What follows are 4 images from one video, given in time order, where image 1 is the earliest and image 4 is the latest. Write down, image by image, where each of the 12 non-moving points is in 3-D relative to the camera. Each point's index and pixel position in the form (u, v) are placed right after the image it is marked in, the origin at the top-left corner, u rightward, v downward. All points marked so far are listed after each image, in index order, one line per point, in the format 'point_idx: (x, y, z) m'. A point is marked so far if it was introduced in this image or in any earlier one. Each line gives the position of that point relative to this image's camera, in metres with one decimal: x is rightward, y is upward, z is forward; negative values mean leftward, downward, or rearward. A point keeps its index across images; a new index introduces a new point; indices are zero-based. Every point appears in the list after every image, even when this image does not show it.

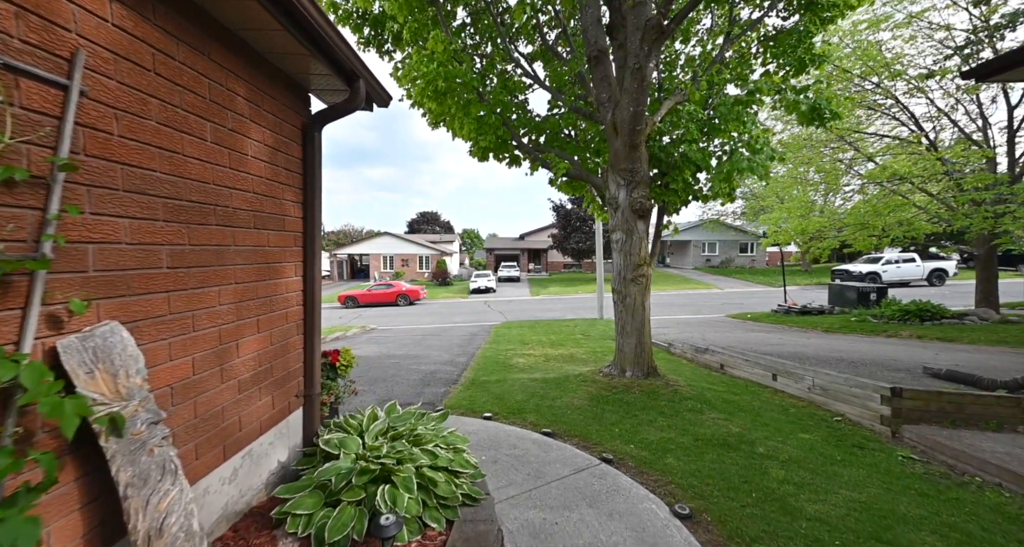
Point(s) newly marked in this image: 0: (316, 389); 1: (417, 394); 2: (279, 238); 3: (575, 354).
0: (-1.5, -0.9, +3.0) m
1: (-1.4, -1.8, +6.2) m
2: (-1.5, +0.2, +2.6) m
3: (+1.3, -1.6, +8.5) m
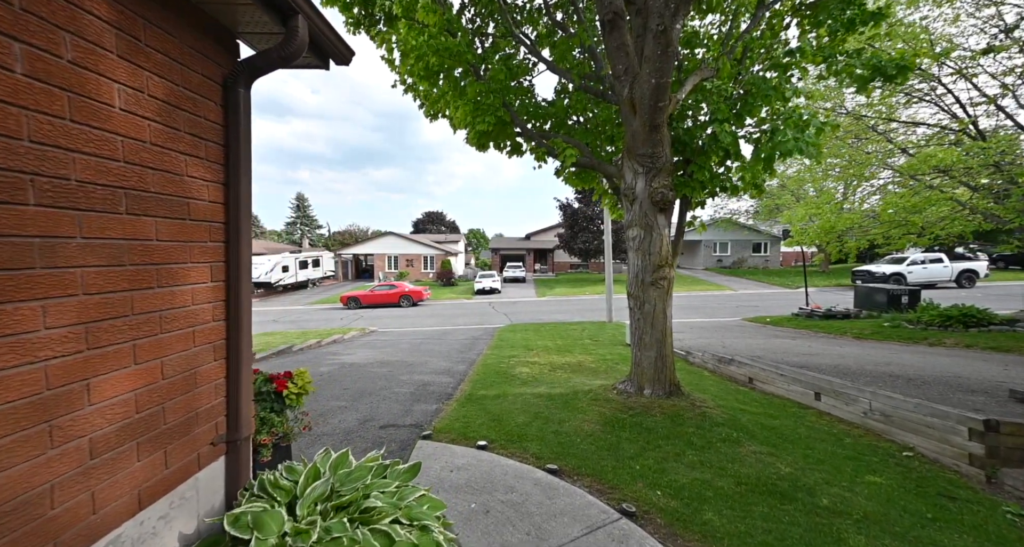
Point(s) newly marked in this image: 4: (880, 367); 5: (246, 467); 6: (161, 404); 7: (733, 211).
0: (-1.5, -0.9, +2.3) m
1: (-1.4, -1.8, +5.5) m
2: (-1.5, +0.2, +1.9) m
3: (+1.3, -1.6, +7.7) m
4: (+4.7, -1.2, +5.4) m
5: (-1.5, -1.1, +2.3) m
6: (-1.5, -0.5, +1.8) m
7: (+9.6, +2.7, +18.3) m
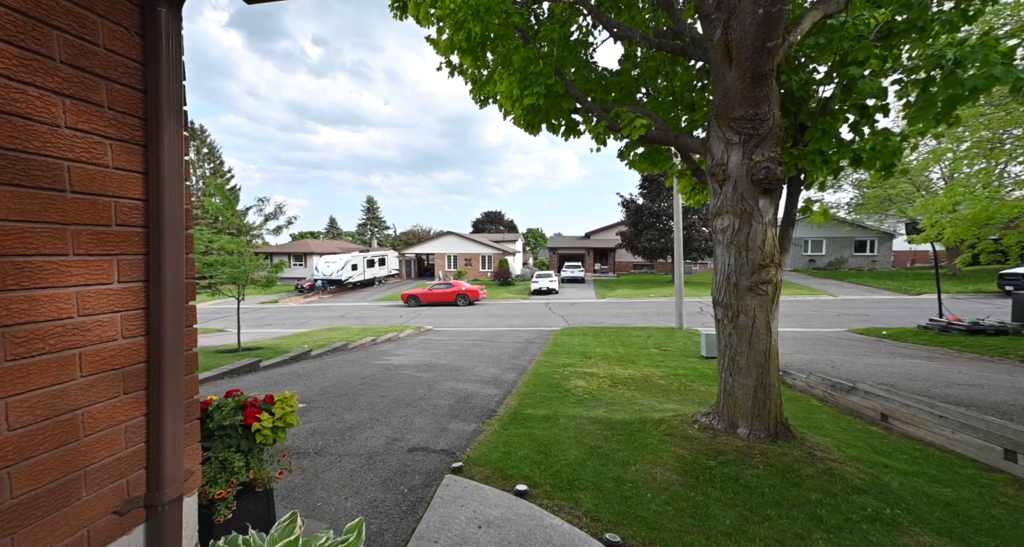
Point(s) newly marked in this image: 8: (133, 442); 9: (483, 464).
0: (-1.3, -0.9, +1.7) m
1: (-0.8, -1.8, +4.8) m
2: (-1.4, +0.2, +1.3) m
3: (+2.2, -1.6, +6.6) m
4: (+5.2, -1.2, +3.8) m
5: (-1.3, -1.0, +1.6) m
6: (-1.4, -0.5, +1.1) m
7: (+11.9, +2.6, +15.9) m
8: (-1.5, -0.6, +1.6) m
9: (-0.3, -1.7, +3.8) m
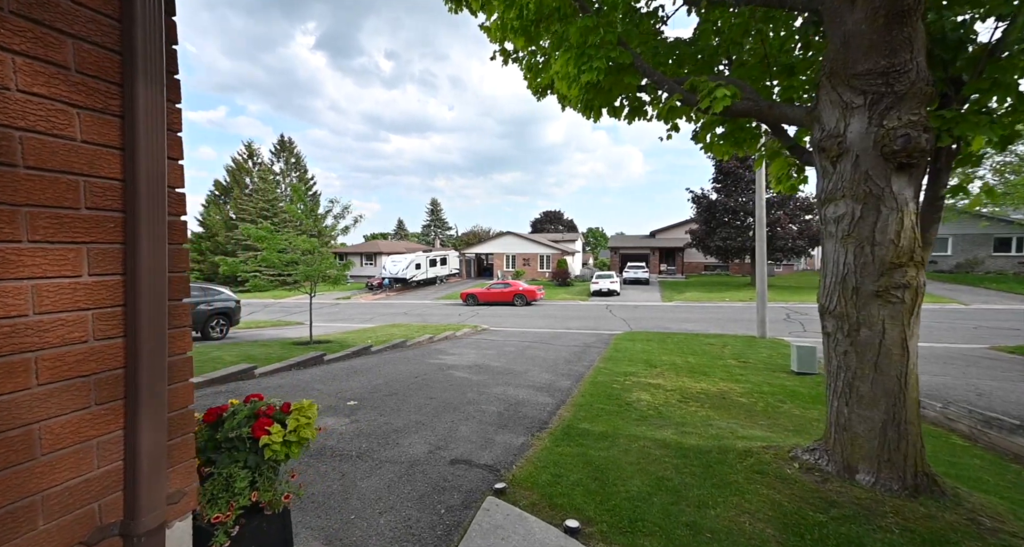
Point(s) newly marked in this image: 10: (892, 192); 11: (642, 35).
0: (-1.2, -0.8, +1.3) m
1: (-0.3, -1.8, +4.4) m
2: (-1.3, +0.3, +0.9) m
3: (+2.9, -1.6, +5.7) m
4: (+5.6, -1.3, +2.6) m
5: (-1.2, -1.0, +1.3) m
6: (-1.3, -0.5, +0.8) m
7: (+13.9, +2.5, +13.6) m
8: (-1.3, -0.6, +1.3) m
9: (+0.2, -1.7, +3.3) m
10: (+2.5, +0.5, +2.7) m
11: (+1.4, +2.7, +4.7) m
